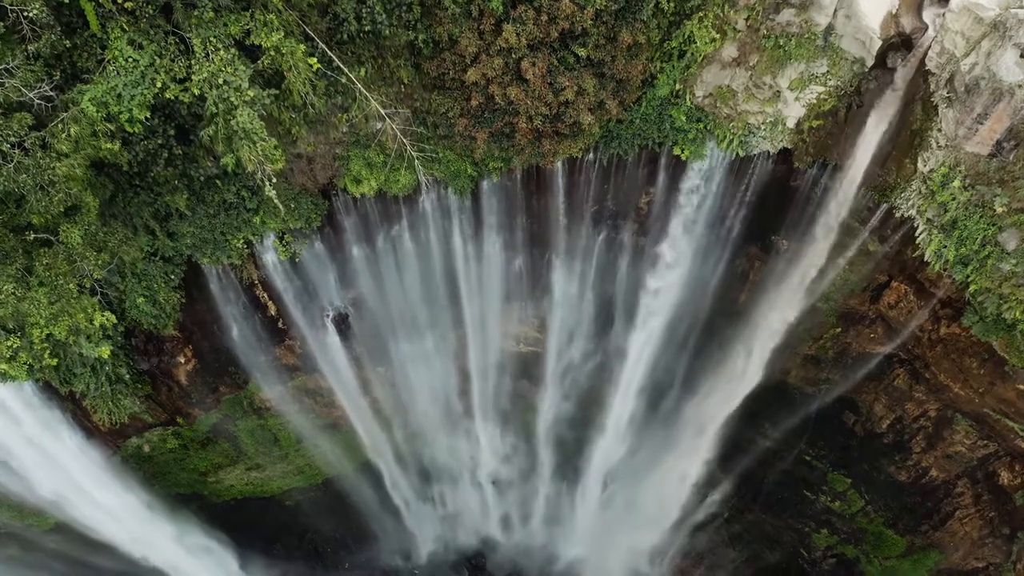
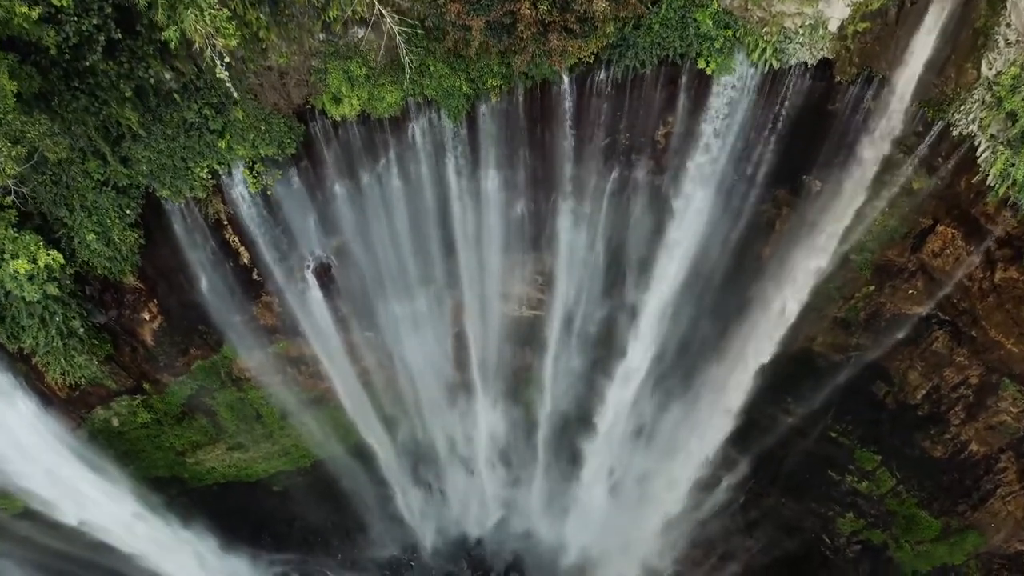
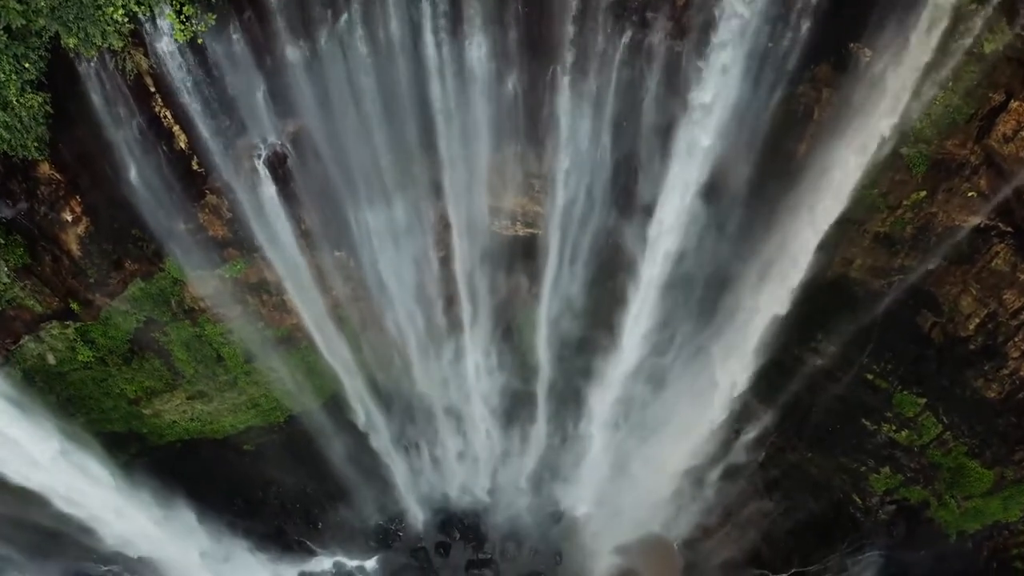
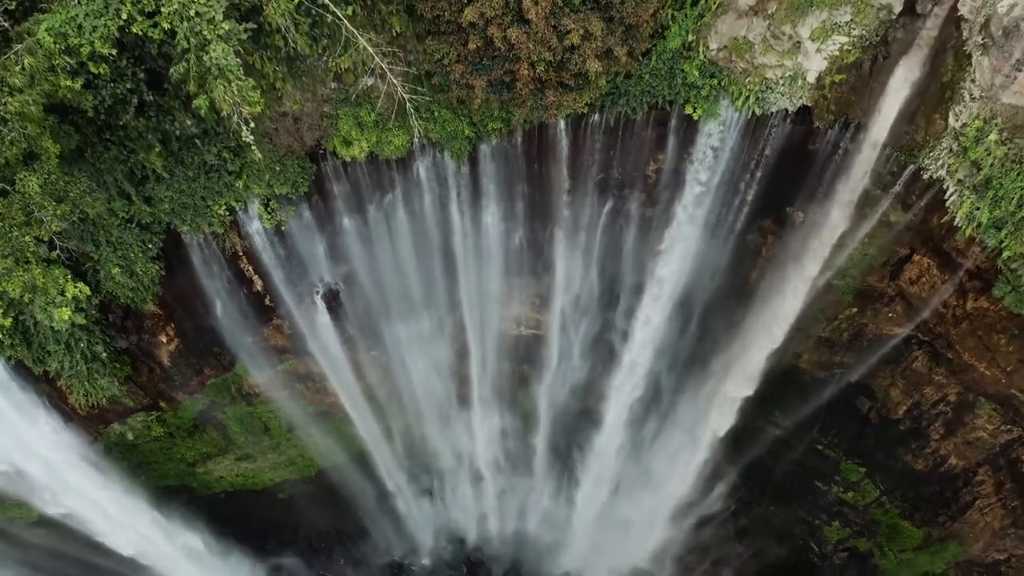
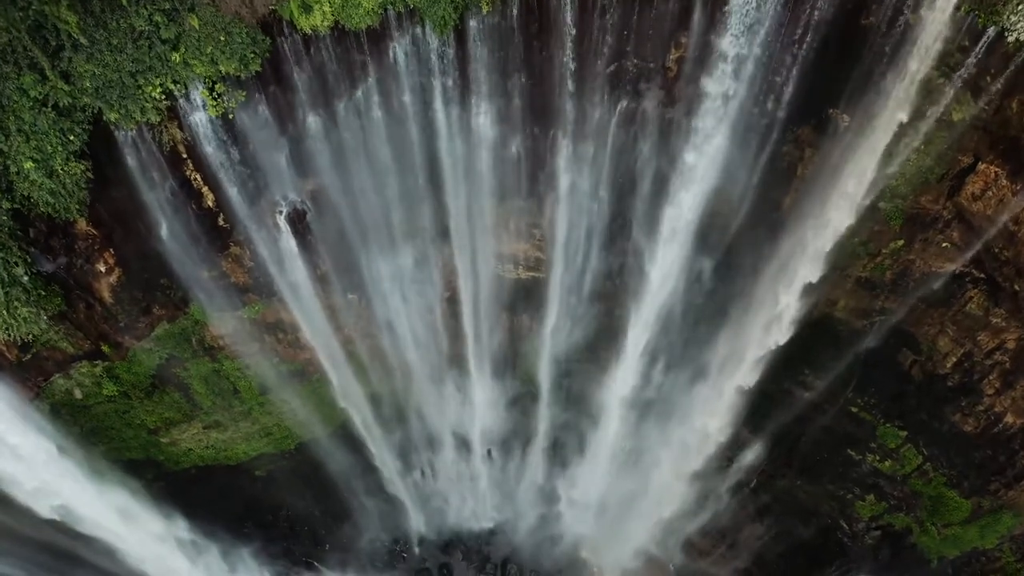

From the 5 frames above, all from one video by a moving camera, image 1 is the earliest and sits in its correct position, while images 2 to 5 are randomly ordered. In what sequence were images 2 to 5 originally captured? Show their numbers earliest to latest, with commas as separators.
4, 2, 5, 3
